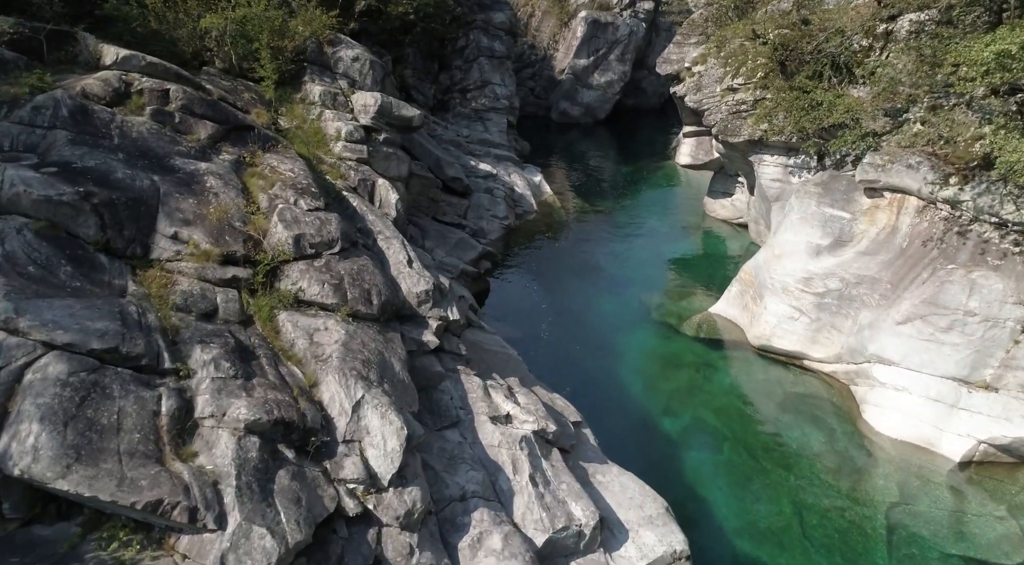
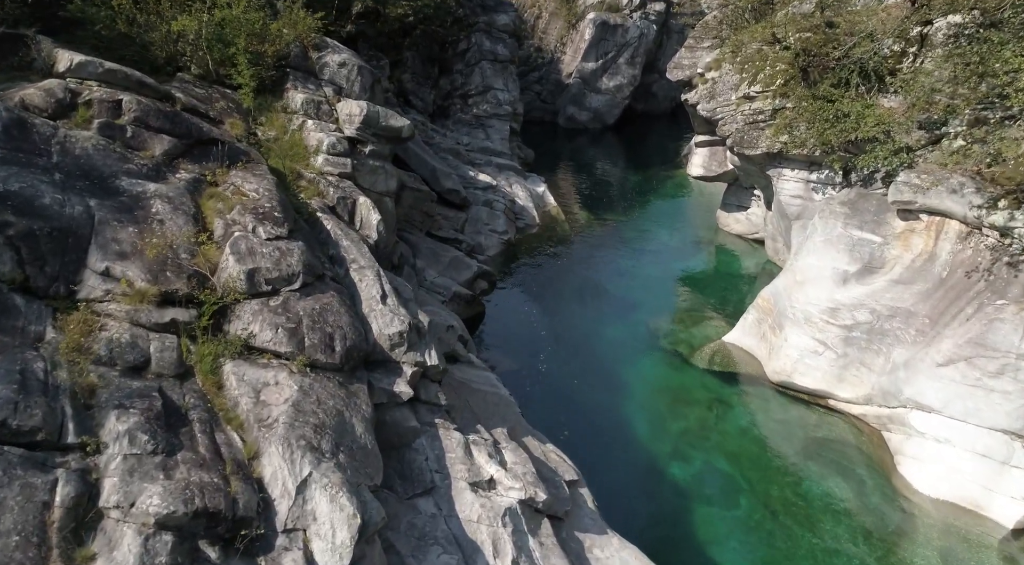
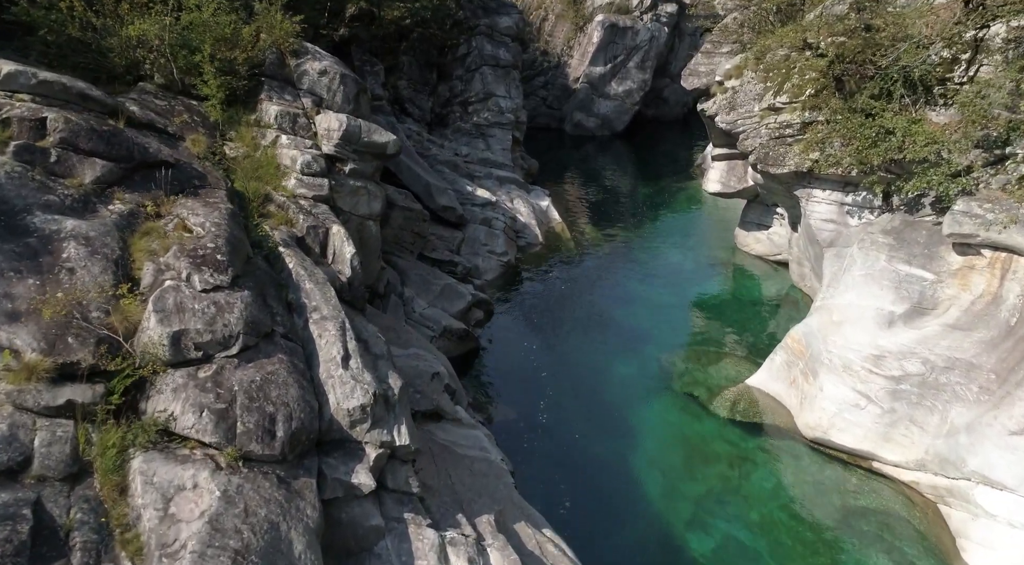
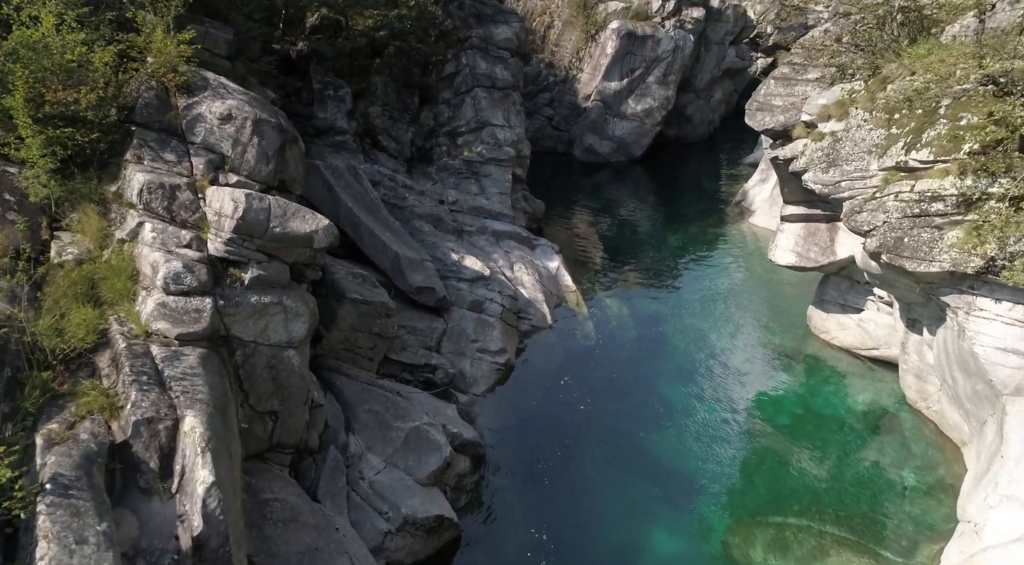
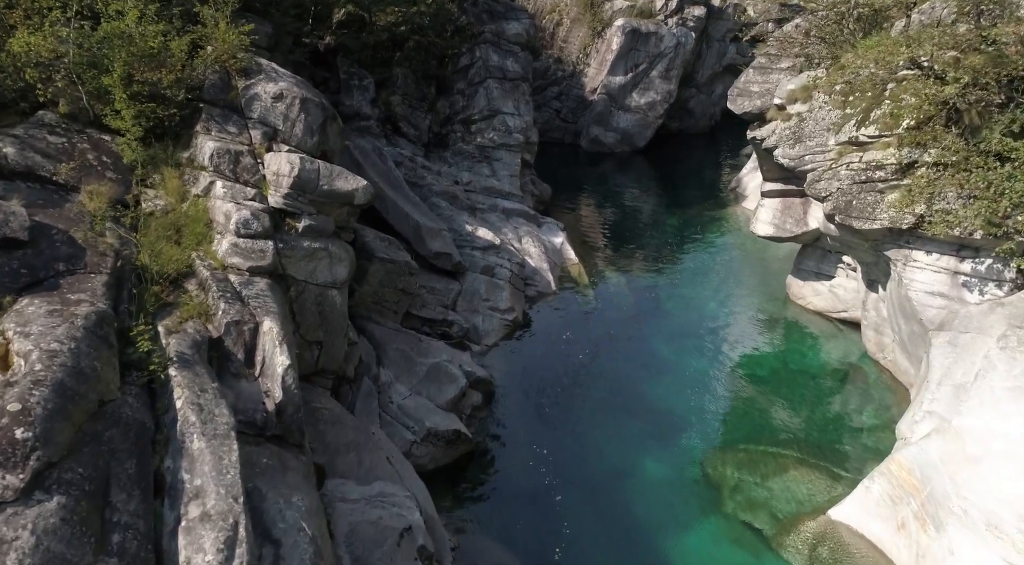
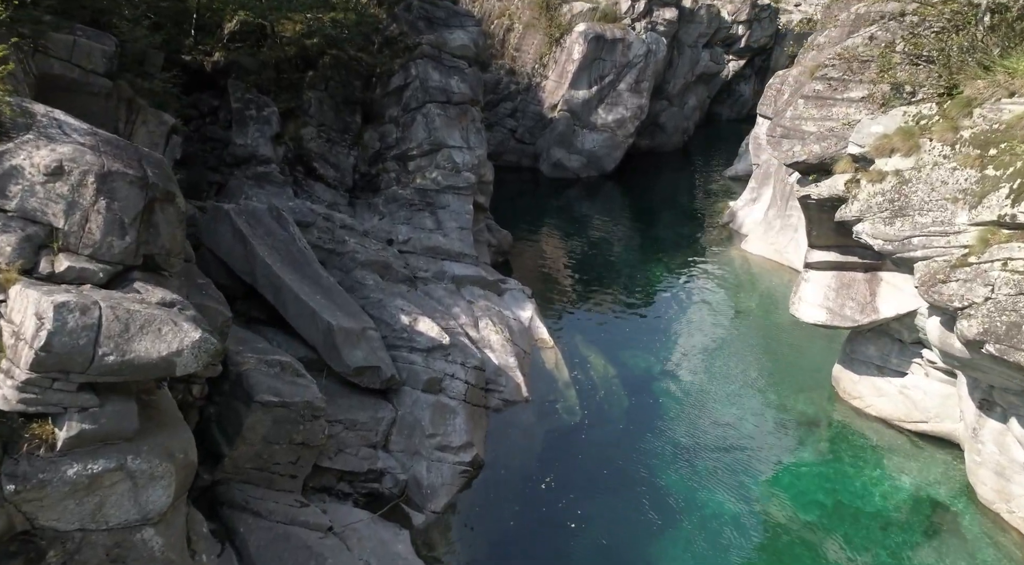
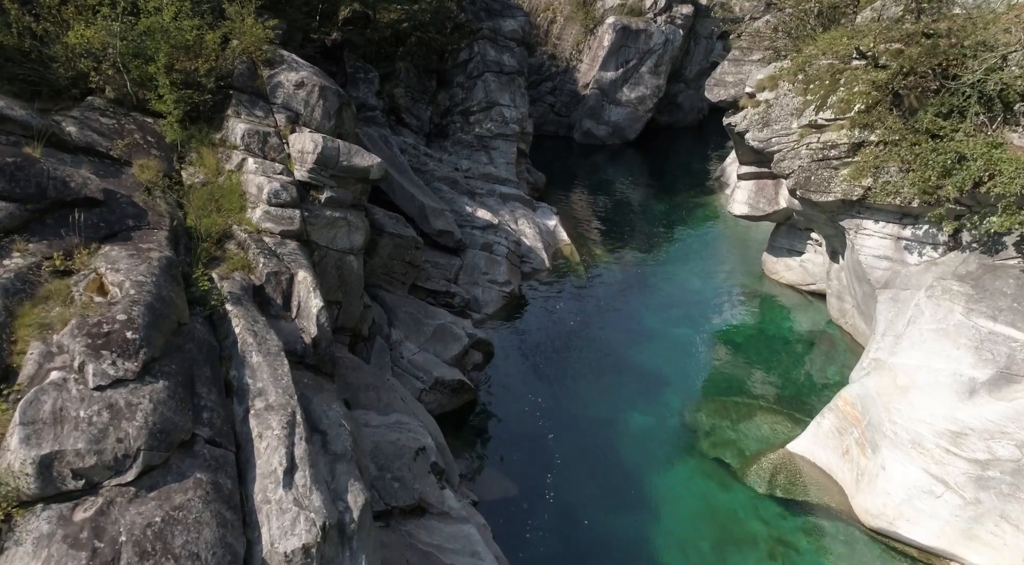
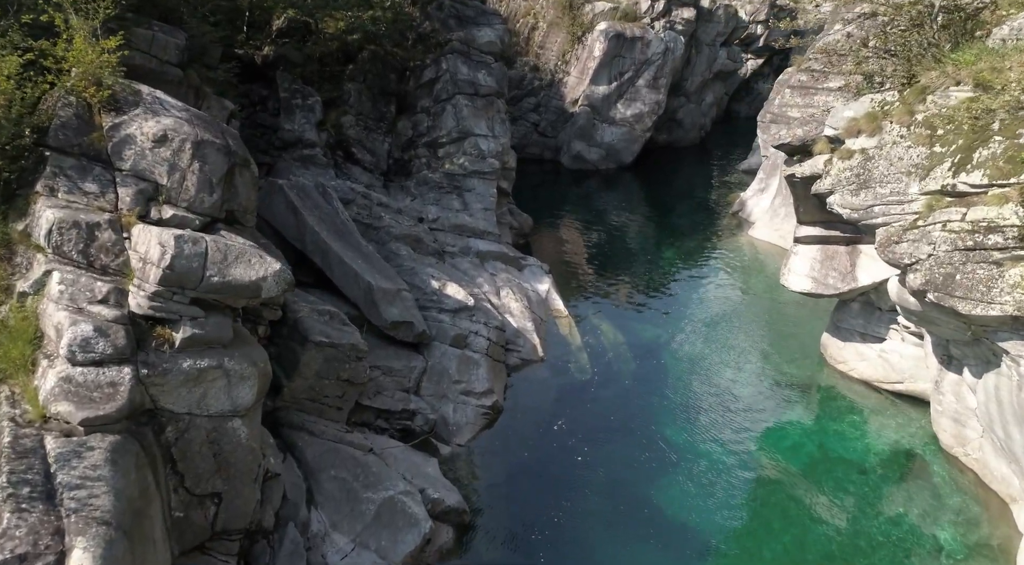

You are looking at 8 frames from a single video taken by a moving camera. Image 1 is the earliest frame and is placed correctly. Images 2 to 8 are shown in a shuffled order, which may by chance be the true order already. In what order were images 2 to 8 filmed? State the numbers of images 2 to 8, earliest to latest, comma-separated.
2, 3, 7, 5, 4, 8, 6
